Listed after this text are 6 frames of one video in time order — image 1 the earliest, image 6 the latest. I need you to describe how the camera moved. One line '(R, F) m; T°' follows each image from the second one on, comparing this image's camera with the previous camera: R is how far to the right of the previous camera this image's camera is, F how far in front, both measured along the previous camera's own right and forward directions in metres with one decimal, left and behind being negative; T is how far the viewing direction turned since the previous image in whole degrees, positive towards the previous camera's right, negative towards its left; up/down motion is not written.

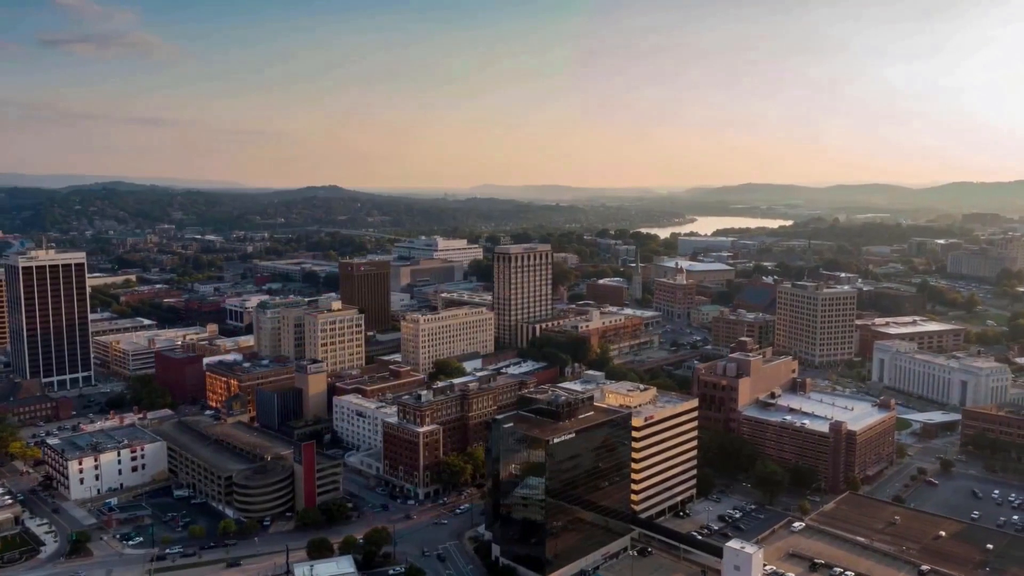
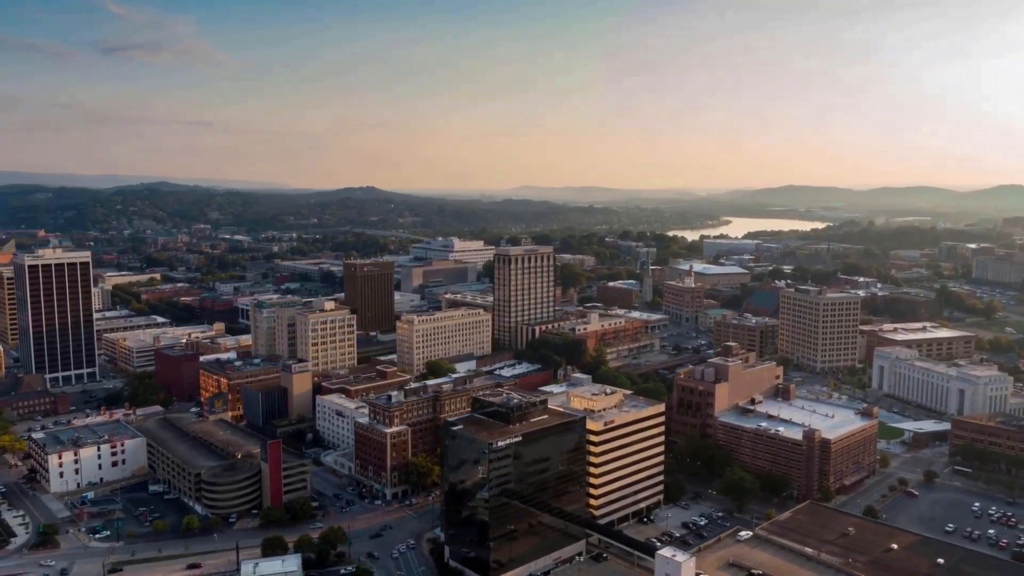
(+3.3, +0.1) m; -3°
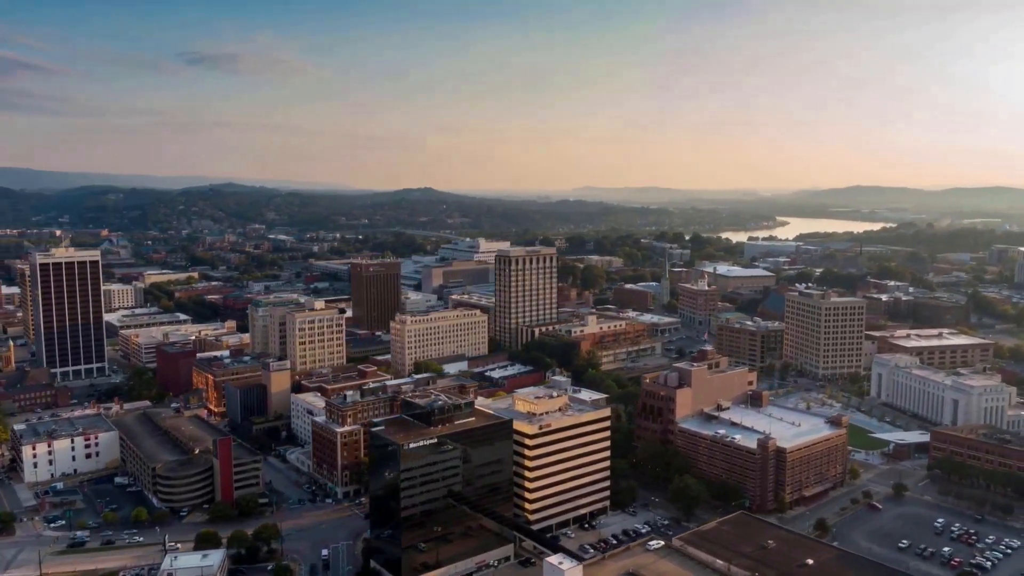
(+5.2, +0.4) m; -4°
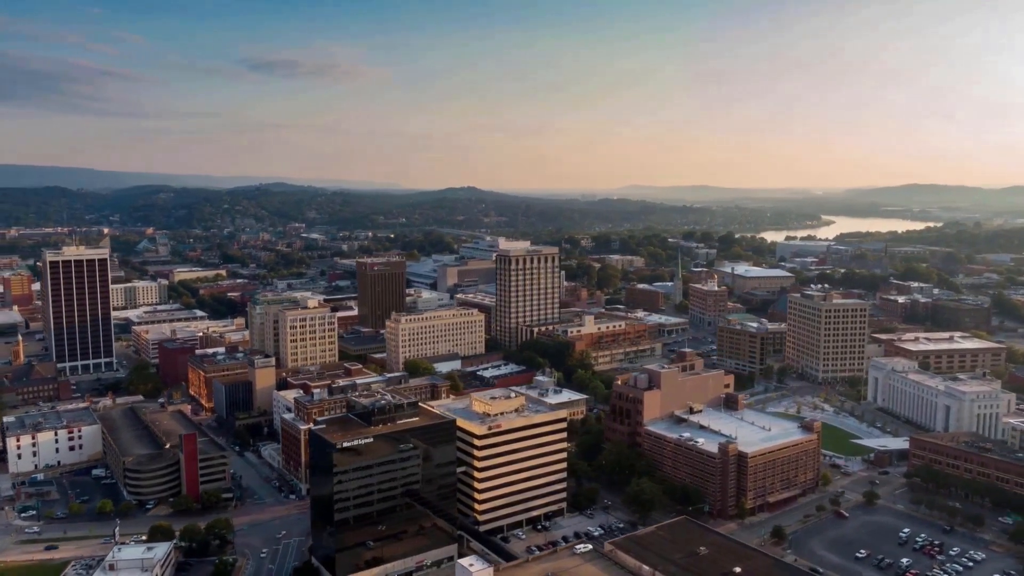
(+4.0, +0.2) m; -3°
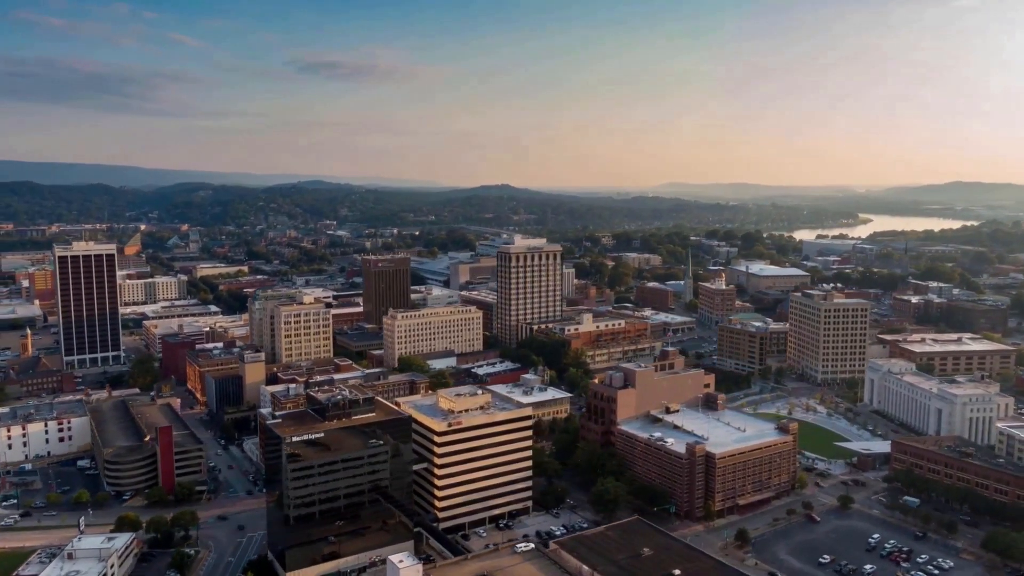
(+3.1, +0.2) m; -3°
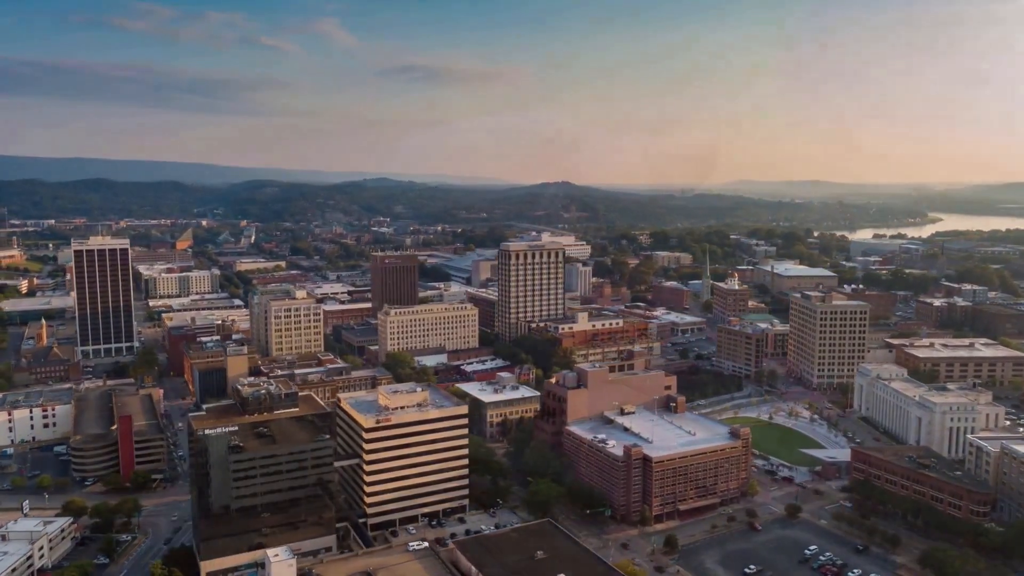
(+5.6, +0.4) m; -5°
